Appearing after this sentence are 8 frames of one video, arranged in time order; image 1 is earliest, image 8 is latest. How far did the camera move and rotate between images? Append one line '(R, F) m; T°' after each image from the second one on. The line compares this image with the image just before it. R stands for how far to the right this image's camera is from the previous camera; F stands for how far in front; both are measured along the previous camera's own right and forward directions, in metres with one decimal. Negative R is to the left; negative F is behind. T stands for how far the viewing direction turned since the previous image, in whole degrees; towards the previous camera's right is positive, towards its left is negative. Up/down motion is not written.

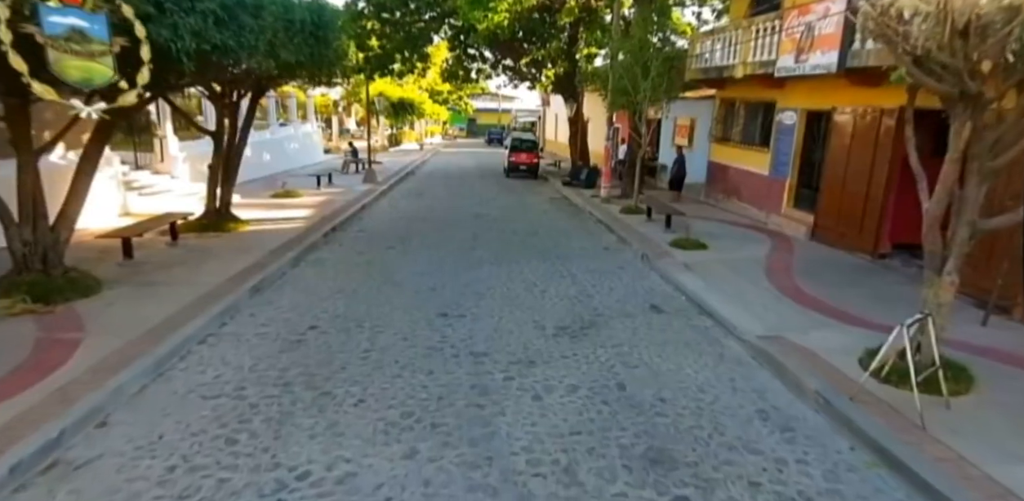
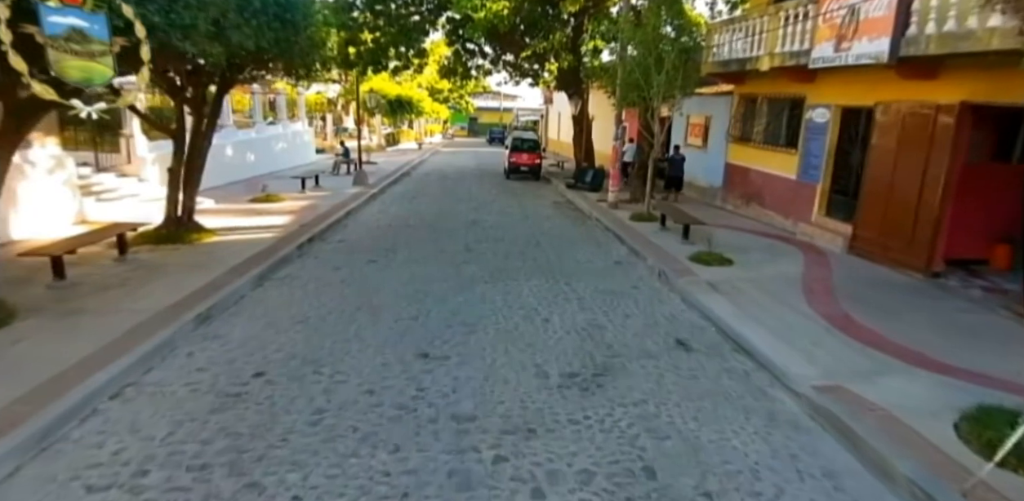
(+0.1, +1.3) m; 0°
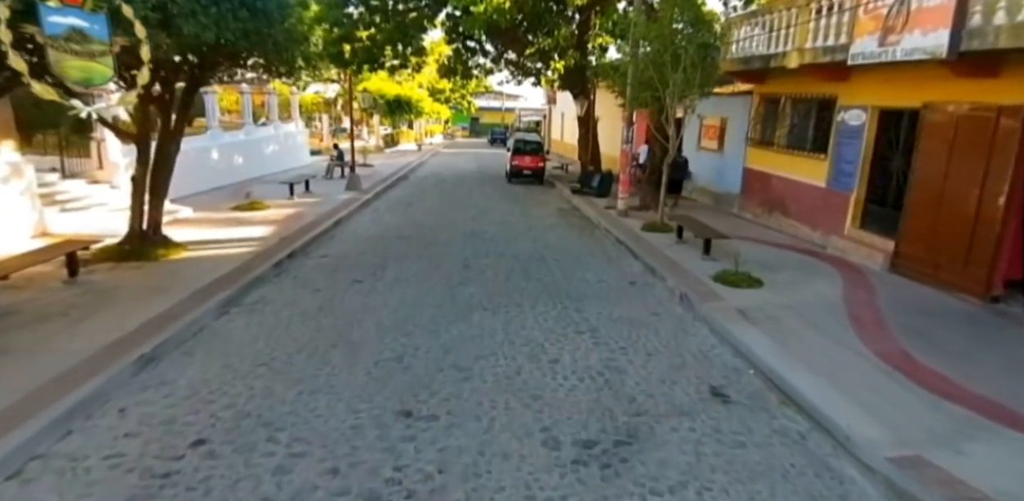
(0.0, +1.1) m; 0°
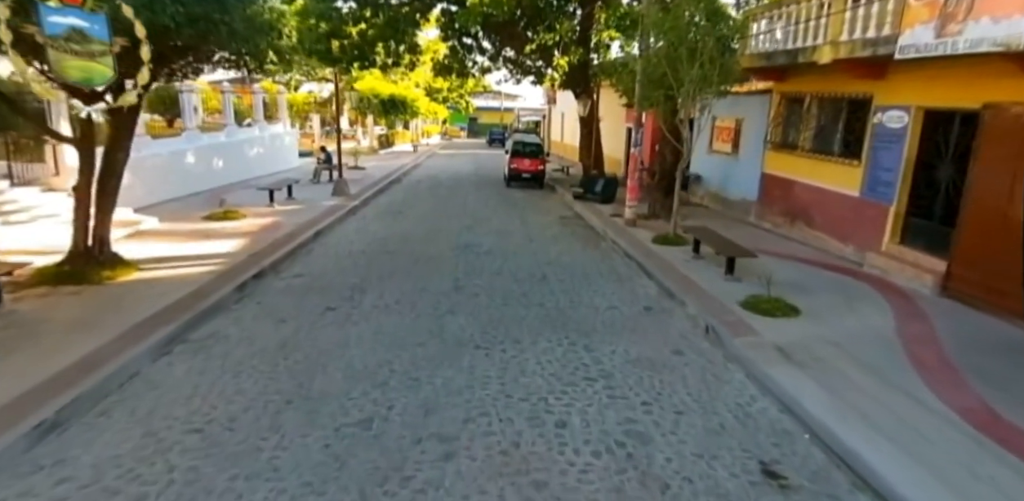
(0.0, +1.2) m; 0°
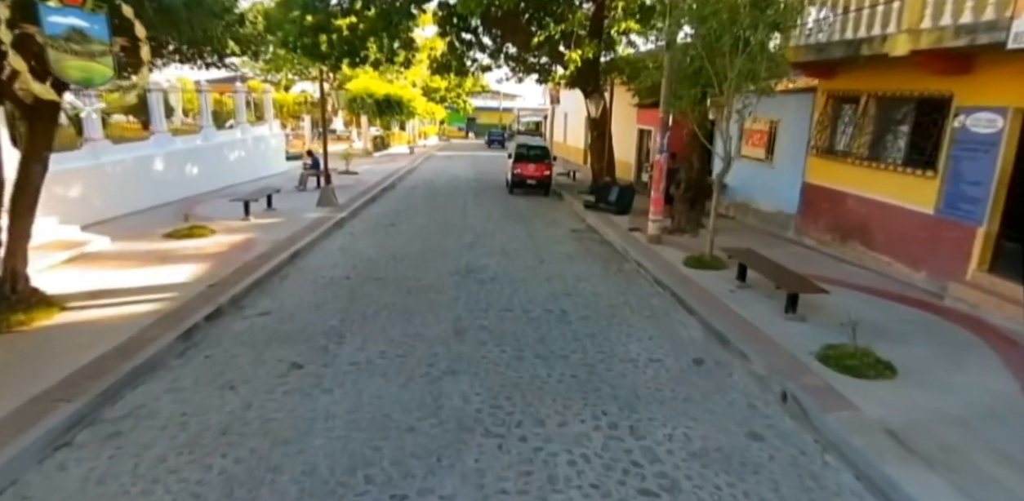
(-0.2, +1.6) m; 0°
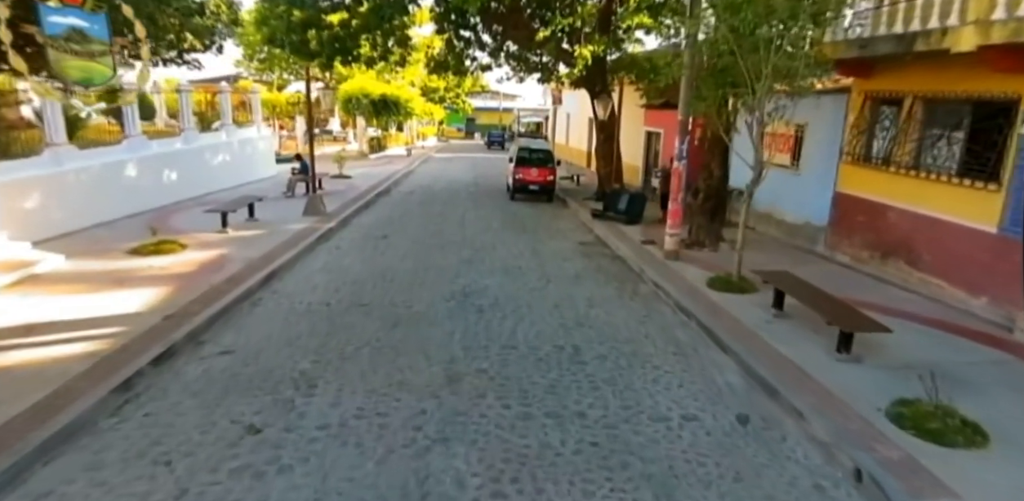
(0.0, +1.1) m; 0°
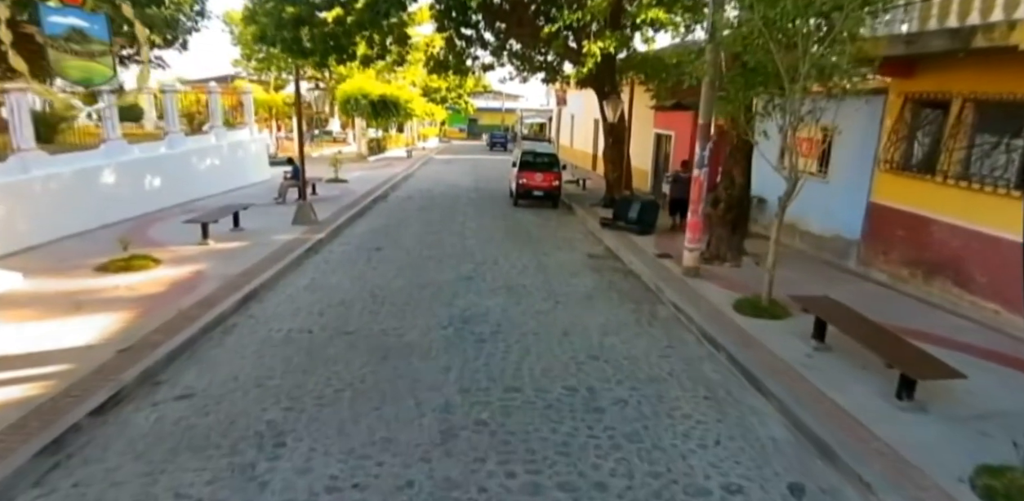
(0.0, +0.9) m; 0°
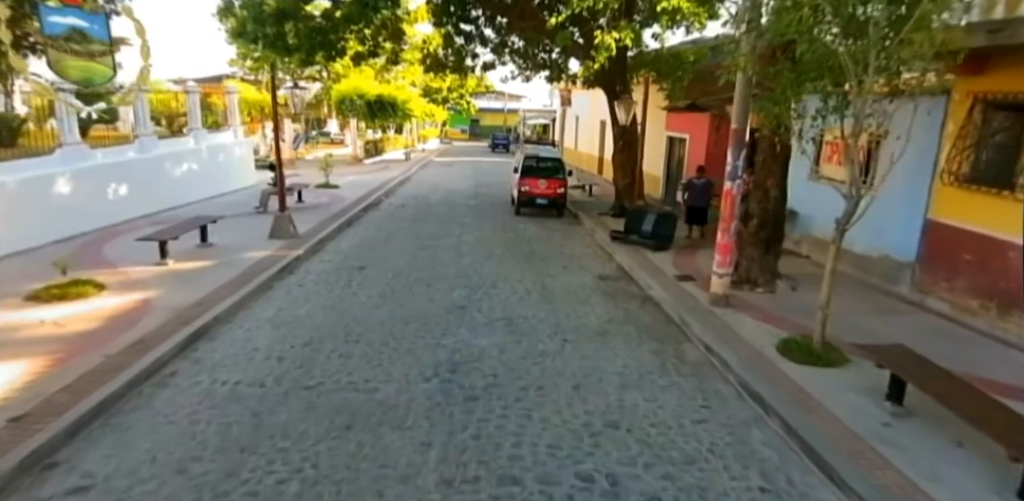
(0.0, +1.3) m; 0°
